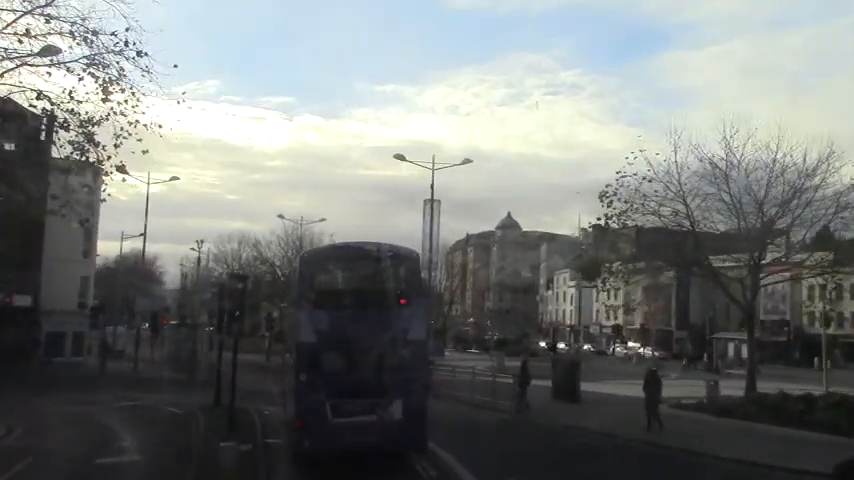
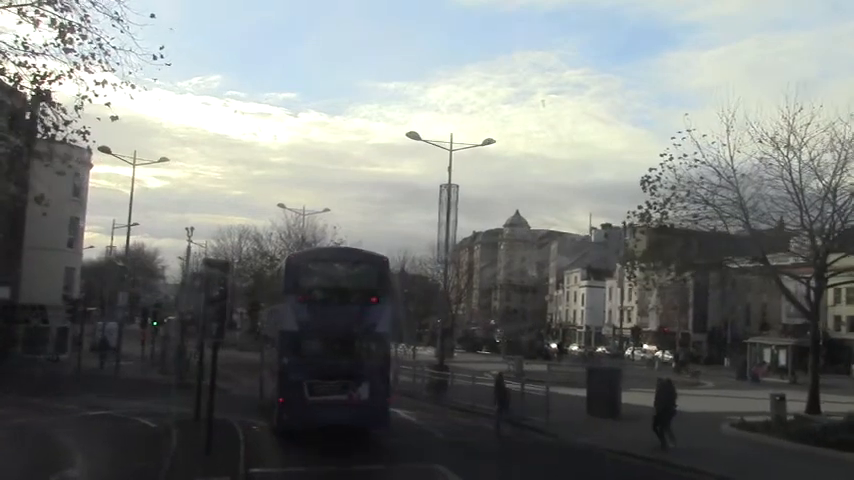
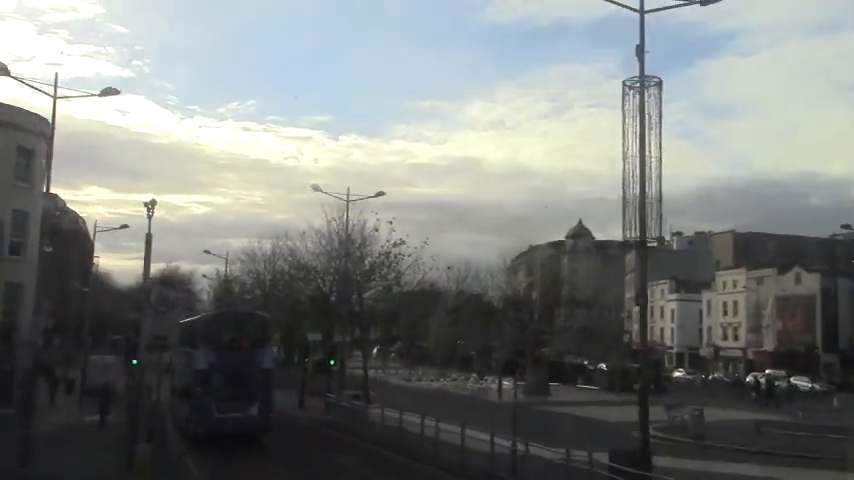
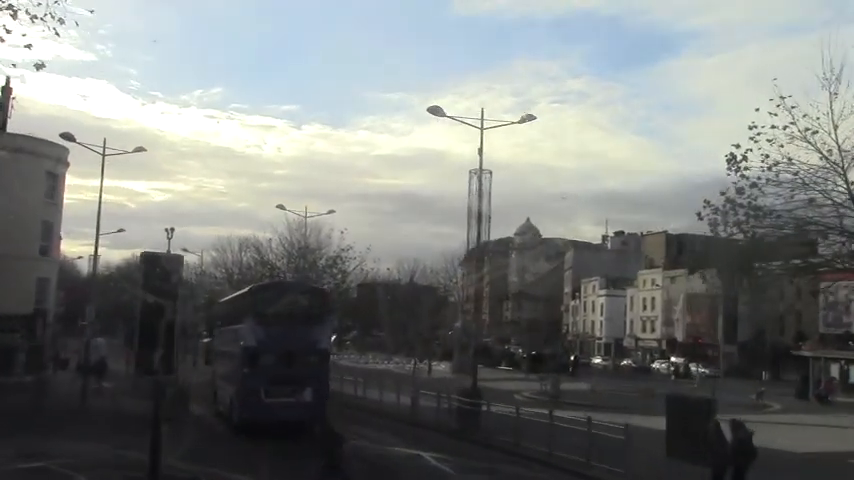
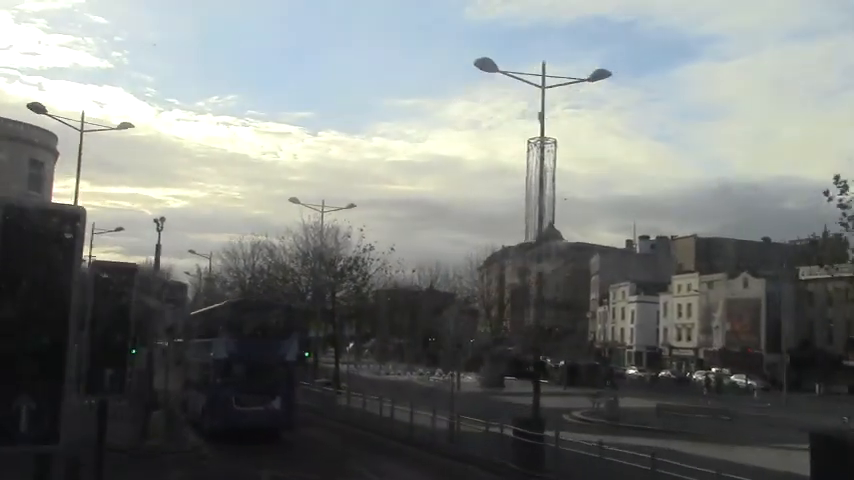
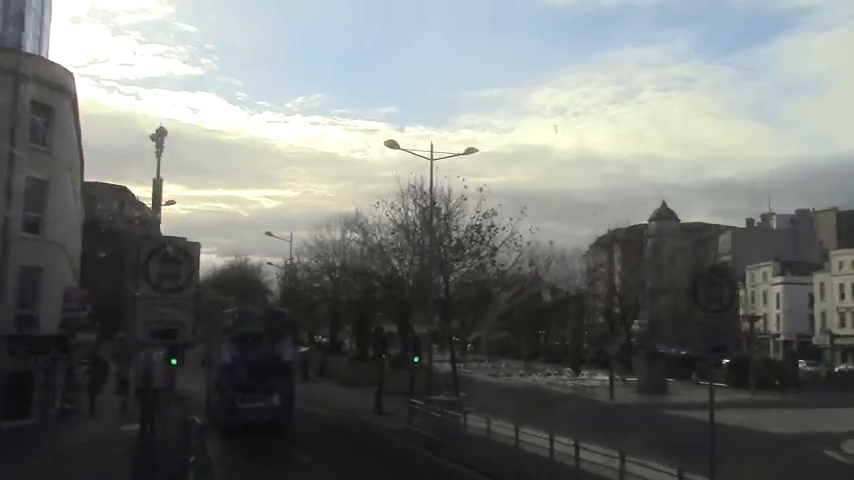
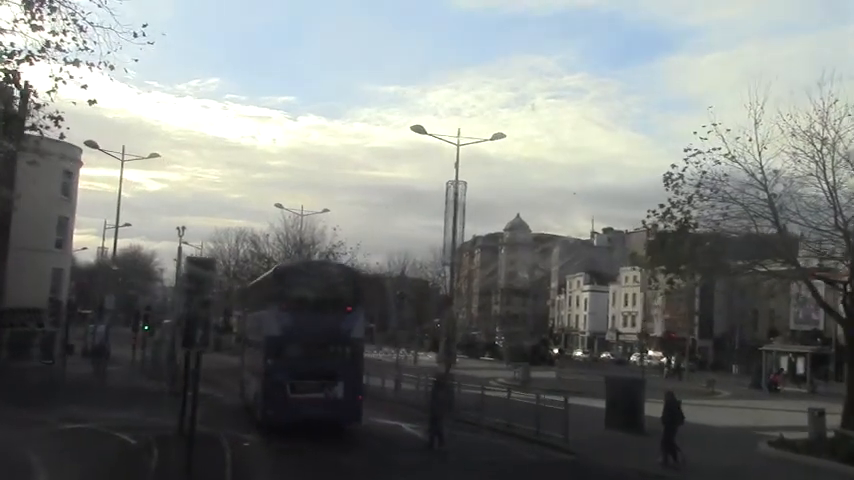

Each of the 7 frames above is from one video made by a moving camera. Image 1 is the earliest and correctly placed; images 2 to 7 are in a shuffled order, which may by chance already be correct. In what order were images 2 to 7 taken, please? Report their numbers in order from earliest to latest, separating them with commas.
2, 7, 4, 5, 3, 6
